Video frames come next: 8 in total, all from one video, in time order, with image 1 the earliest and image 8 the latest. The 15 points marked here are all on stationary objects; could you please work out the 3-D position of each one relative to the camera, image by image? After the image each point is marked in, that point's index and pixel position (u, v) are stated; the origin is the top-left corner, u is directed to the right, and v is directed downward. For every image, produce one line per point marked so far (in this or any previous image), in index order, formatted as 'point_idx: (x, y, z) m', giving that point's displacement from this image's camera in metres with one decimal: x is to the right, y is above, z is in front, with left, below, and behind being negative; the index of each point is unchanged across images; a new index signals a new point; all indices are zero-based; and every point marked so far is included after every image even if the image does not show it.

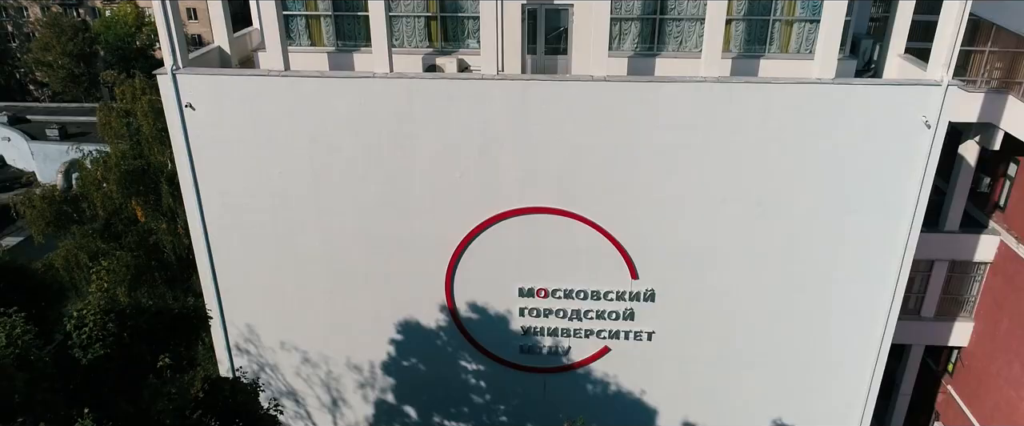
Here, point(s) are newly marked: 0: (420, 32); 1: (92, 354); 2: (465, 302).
0: (-1.3, +2.5, +10.0) m
1: (-3.0, -1.0, +5.0) m
2: (-0.7, -1.3, +10.3) m
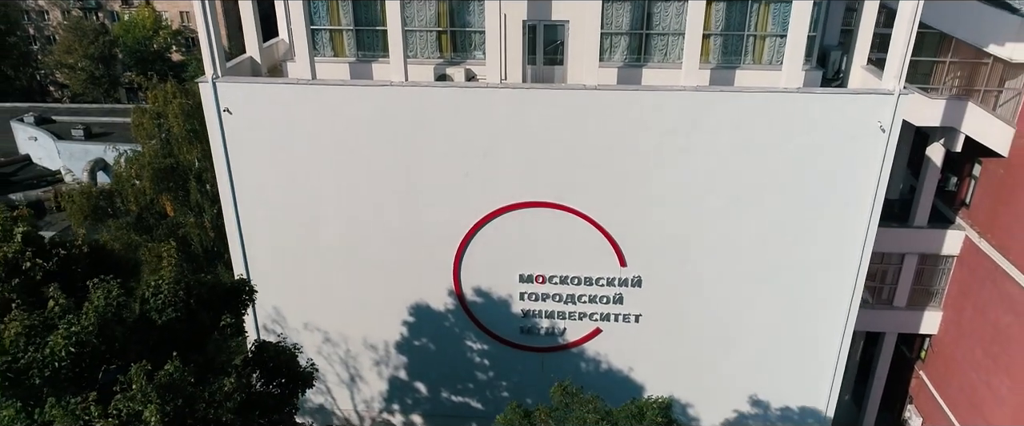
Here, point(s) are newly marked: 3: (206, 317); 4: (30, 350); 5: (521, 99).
0: (-1.2, +2.6, +11.1) m
1: (-3.0, -0.9, +6.1) m
2: (-0.7, -1.2, +11.5) m
3: (-2.8, -1.0, +6.7) m
4: (-3.5, -1.0, +5.3) m
5: (+0.1, +1.6, +9.9) m
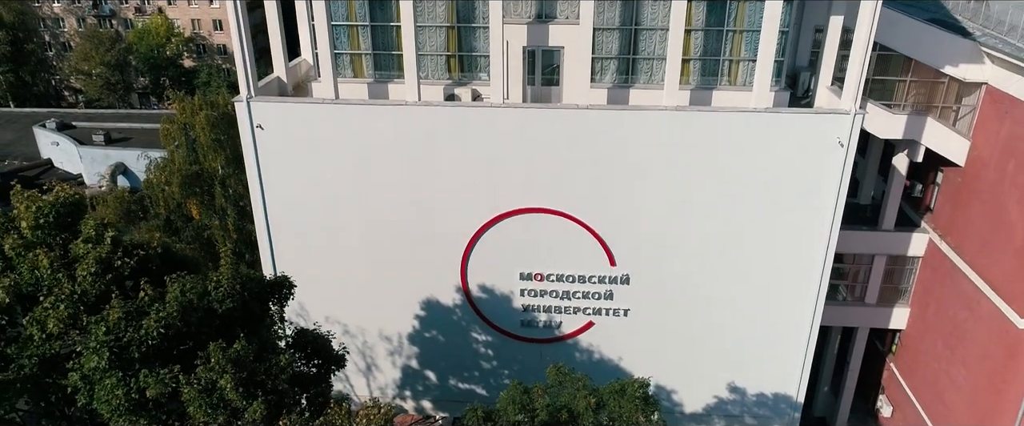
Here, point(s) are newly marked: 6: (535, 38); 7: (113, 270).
0: (-1.2, +2.5, +12.4) m
1: (-3.0, -1.0, +7.4) m
2: (-0.6, -1.3, +12.7) m
3: (-2.8, -1.1, +8.0) m
4: (-3.5, -1.1, +6.6) m
5: (+0.1, +1.5, +11.1) m
6: (+0.4, +2.9, +11.8) m
7: (-3.9, -0.6, +7.1) m
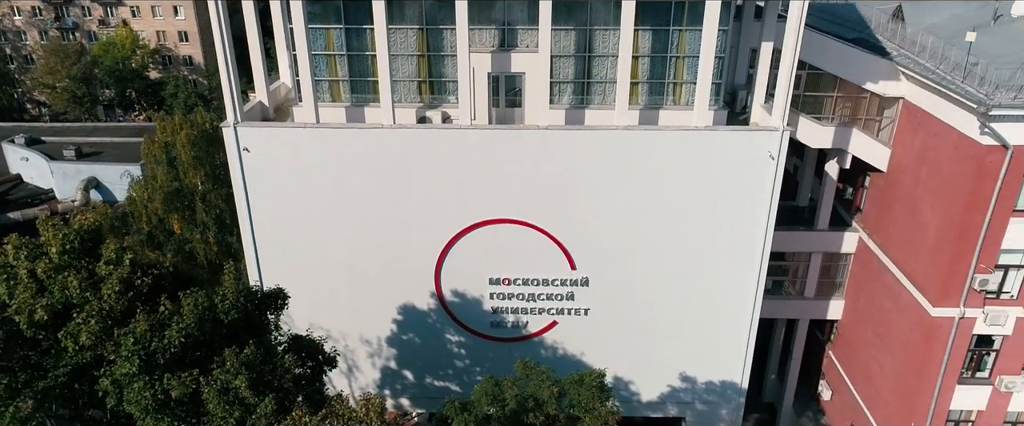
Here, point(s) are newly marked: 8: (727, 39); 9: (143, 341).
0: (-1.9, +2.3, +13.5) m
1: (-3.3, -1.2, +8.5) m
2: (-1.2, -1.5, +13.9) m
3: (-3.2, -1.3, +9.0) m
4: (-3.8, -1.4, +7.6) m
5: (-0.4, +1.3, +12.3) m
6: (-0.3, +2.7, +13.0) m
7: (-4.3, -0.8, +8.0) m
8: (+3.9, +3.1, +13.0) m
9: (-3.9, -1.3, +7.5) m
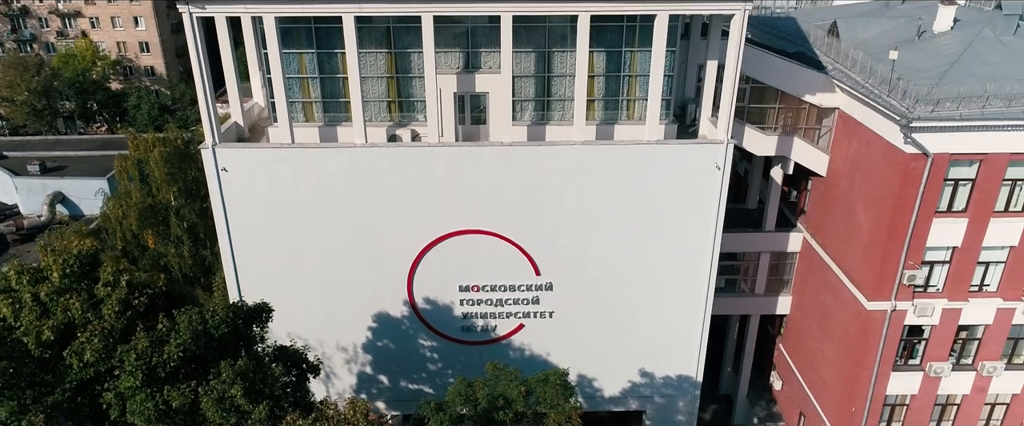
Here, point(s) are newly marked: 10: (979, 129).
0: (-2.6, +2.0, +14.3) m
1: (-3.7, -1.5, +9.1) m
2: (-1.9, -1.7, +14.6) m
3: (-3.6, -1.6, +9.7) m
4: (-4.2, -1.6, +8.3) m
5: (-1.0, +1.1, +13.1) m
6: (-0.9, +2.5, +13.8) m
7: (-4.6, -1.1, +8.7) m
8: (+3.2, +3.0, +14.0) m
9: (-4.2, -1.6, +8.2) m
10: (+8.5, +1.5, +12.9) m
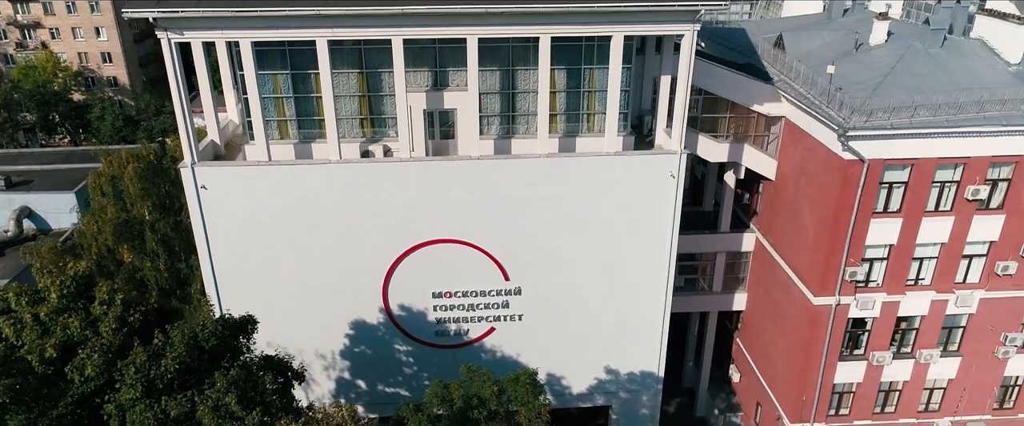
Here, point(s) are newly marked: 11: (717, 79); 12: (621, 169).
0: (-3.3, +1.8, +14.9) m
1: (-4.1, -1.8, +9.8) m
2: (-2.5, -2.0, +15.3) m
3: (-4.0, -1.9, +10.3) m
4: (-4.5, -1.9, +8.8) m
5: (-1.7, +0.9, +13.8) m
6: (-1.6, +2.3, +14.6) m
7: (-5.0, -1.4, +9.3) m
8: (+2.5, +2.9, +14.9) m
9: (-4.5, -1.9, +8.8) m
10: (+7.9, +1.5, +14.1) m
11: (+5.0, +3.2, +17.3) m
12: (+2.2, +0.9, +14.2) m
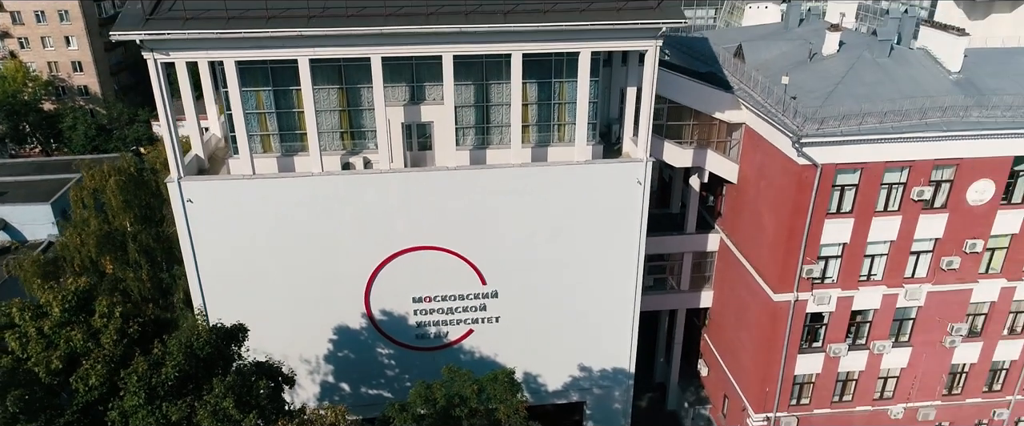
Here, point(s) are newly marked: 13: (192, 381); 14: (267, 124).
0: (-3.8, +1.6, +15.5) m
1: (-4.4, -2.0, +10.3) m
2: (-3.0, -2.1, +16.0) m
3: (-4.3, -2.1, +10.9) m
4: (-4.8, -2.2, +9.4) m
5: (-2.2, +0.7, +14.5) m
6: (-2.2, +2.1, +15.2) m
7: (-5.3, -1.7, +9.8) m
8: (+1.9, +2.8, +15.7) m
9: (-4.8, -2.2, +9.3) m
10: (+7.3, +1.5, +15.1) m
11: (+4.4, +3.1, +18.2) m
12: (+1.7, +0.7, +15.0) m
13: (-4.6, -2.4, +10.2) m
14: (-5.2, +1.9, +15.2) m
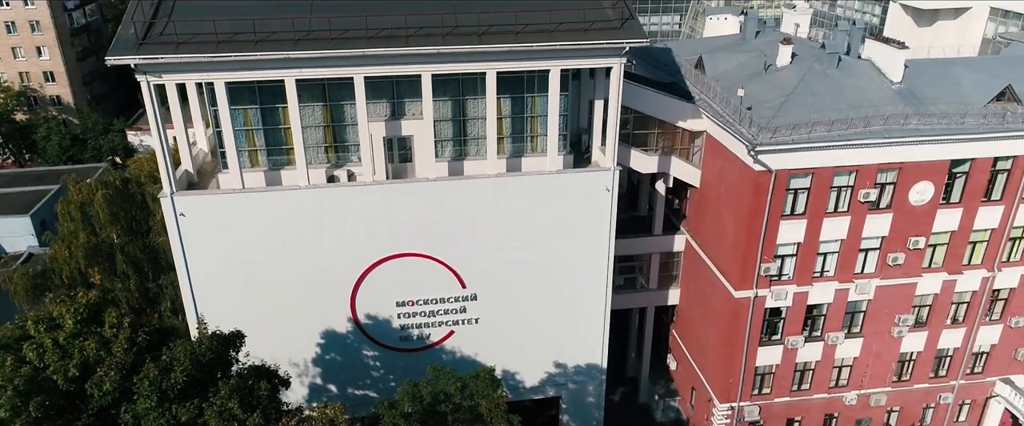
0: (-4.4, +1.4, +16.3) m
1: (-4.7, -2.2, +11.1) m
2: (-3.5, -2.4, +16.8) m
3: (-4.7, -2.3, +11.7) m
4: (-5.0, -2.4, +10.2) m
5: (-2.7, +0.5, +15.4) m
6: (-2.7, +1.9, +16.1) m
7: (-5.6, -1.9, +10.6) m
8: (+1.3, +2.6, +16.7) m
9: (-5.1, -2.4, +10.1) m
10: (+6.8, +1.4, +16.3) m
11: (+3.7, +3.0, +19.4) m
12: (+1.1, +0.6, +16.0) m
13: (-4.9, -2.6, +11.0) m
14: (-5.8, +1.6, +15.9) m
